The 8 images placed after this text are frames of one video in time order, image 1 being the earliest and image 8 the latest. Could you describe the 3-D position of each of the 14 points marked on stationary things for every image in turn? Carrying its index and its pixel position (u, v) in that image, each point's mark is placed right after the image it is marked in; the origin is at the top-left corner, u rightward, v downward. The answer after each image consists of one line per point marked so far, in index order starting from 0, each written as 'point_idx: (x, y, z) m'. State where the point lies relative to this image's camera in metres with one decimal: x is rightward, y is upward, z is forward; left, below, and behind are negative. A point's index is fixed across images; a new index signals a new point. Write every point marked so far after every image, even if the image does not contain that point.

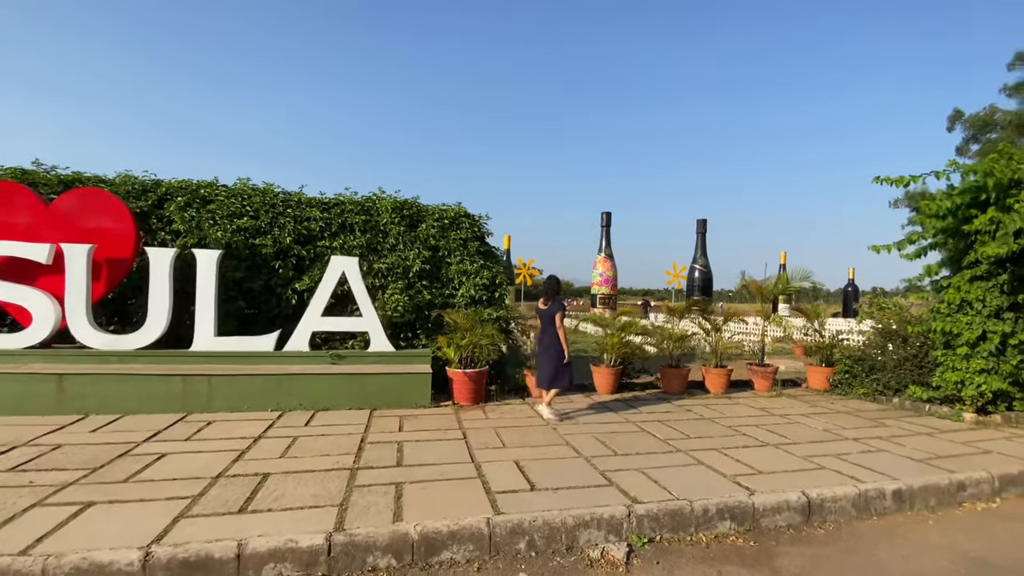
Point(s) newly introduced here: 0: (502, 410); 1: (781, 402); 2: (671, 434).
0: (-0.1, -1.7, +6.4) m
1: (+4.1, -1.8, +7.3) m
2: (+1.9, -1.7, +5.5) m
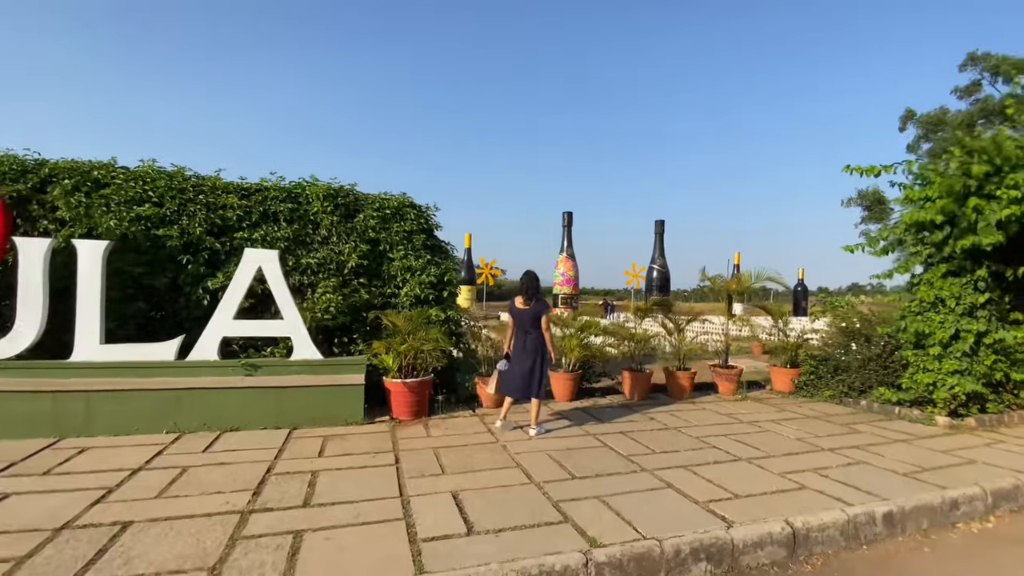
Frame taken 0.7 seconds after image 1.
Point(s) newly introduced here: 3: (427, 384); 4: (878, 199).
0: (-0.8, -1.6, +5.7) m
1: (+3.4, -1.7, +6.8) m
2: (+1.3, -1.7, +4.9) m
3: (-1.1, -1.2, +5.9) m
4: (+11.8, +2.8, +15.1) m
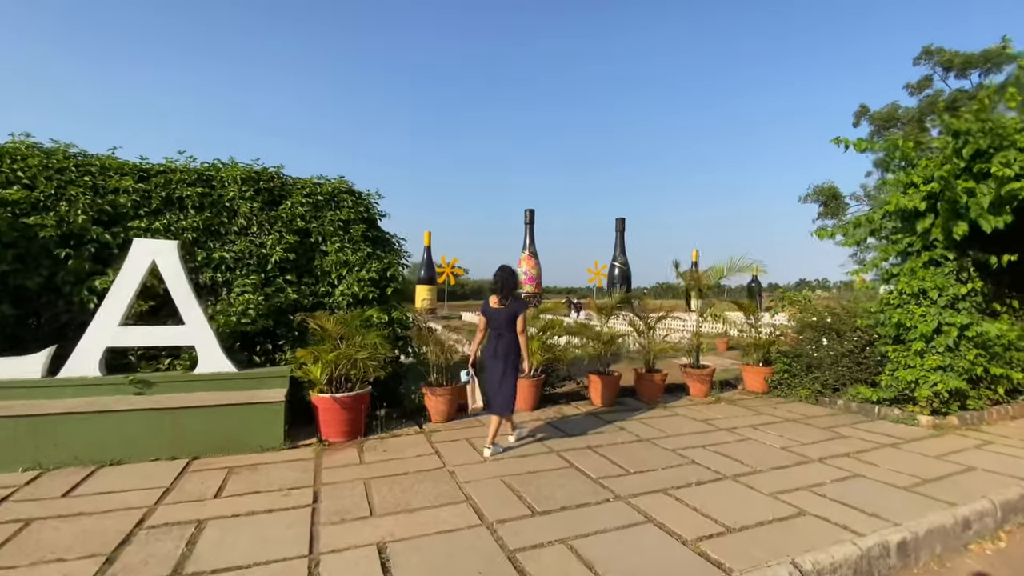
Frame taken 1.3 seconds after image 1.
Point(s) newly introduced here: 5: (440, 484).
0: (-1.3, -1.6, +4.8) m
1: (+2.8, -1.6, +6.3) m
2: (+0.8, -1.6, +4.2) m
3: (-1.6, -1.2, +5.0) m
4: (+10.4, +3.0, +15.2) m
5: (-0.6, -1.6, +3.8) m
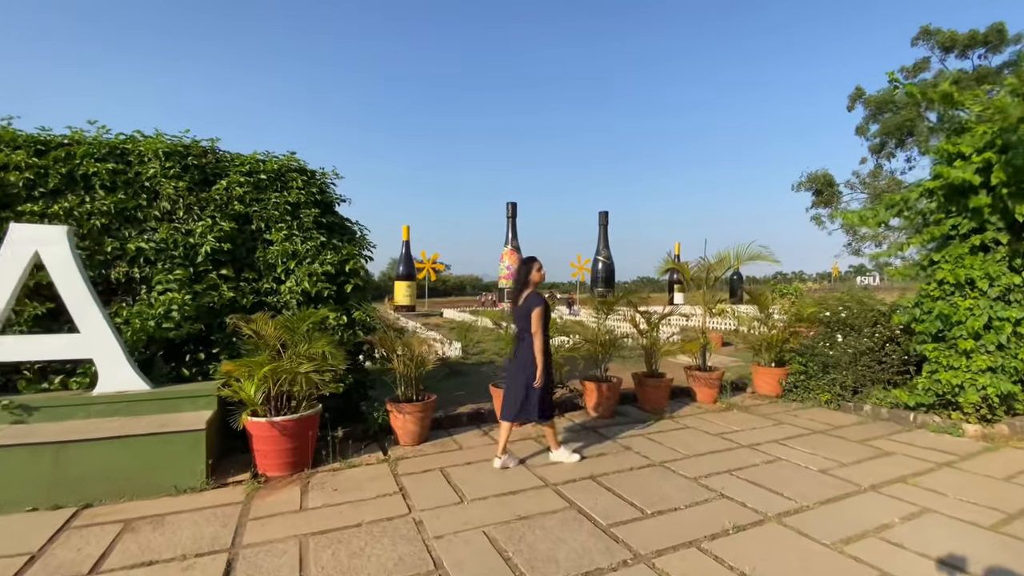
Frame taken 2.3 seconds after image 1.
0: (-1.4, -1.6, +3.8) m
1: (+2.6, -1.5, +5.5) m
2: (+0.7, -1.6, +3.3) m
3: (-1.7, -1.1, +4.0) m
4: (+9.9, +3.3, +14.6) m
5: (-0.7, -1.6, +2.9) m
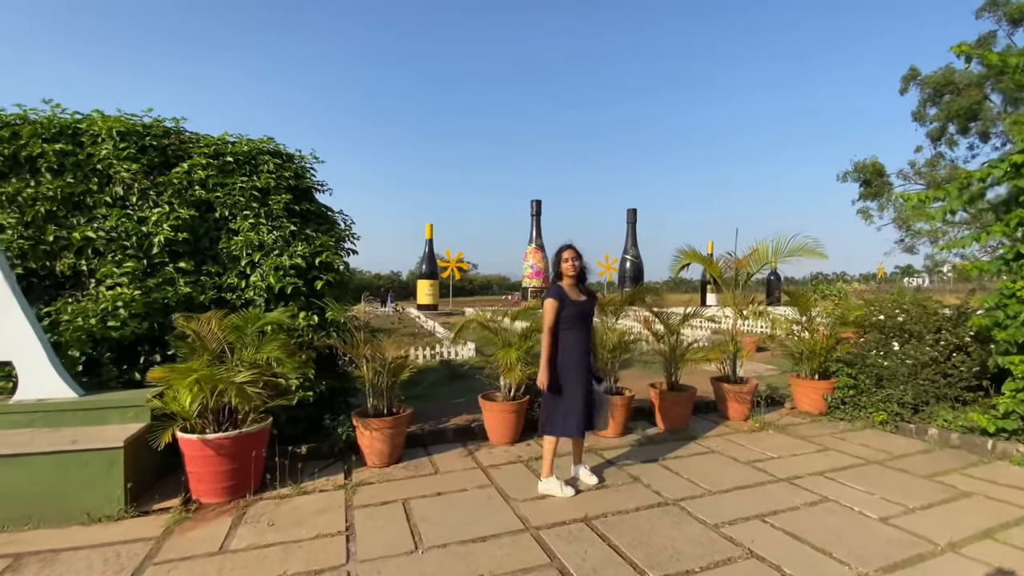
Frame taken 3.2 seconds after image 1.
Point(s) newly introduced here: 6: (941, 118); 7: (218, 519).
0: (-1.6, -1.5, +3.2) m
1: (+2.5, -1.5, +4.6) m
2: (+0.5, -1.5, +2.6) m
3: (-1.9, -1.1, +3.4) m
4: (+10.4, +3.3, +13.2) m
5: (-0.9, -1.5, +2.2) m
6: (+11.3, +4.5, +12.4) m
7: (-2.0, -1.5, +3.2) m
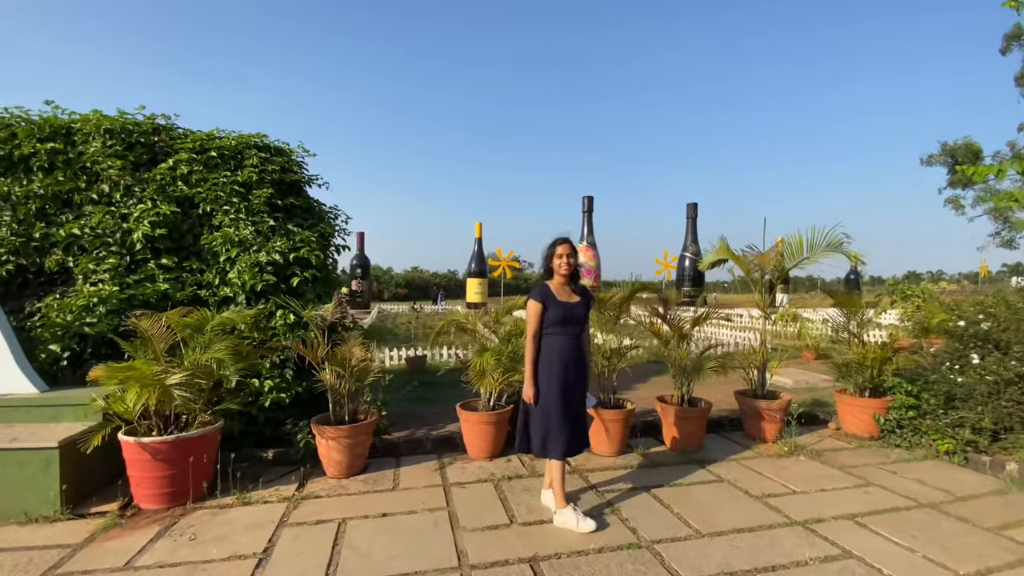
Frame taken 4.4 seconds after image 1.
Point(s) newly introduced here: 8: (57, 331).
0: (-1.9, -1.5, +3.0) m
1: (+2.3, -1.5, +3.8) m
2: (+0.1, -1.5, +2.1) m
3: (-2.2, -1.1, +3.3) m
4: (+11.2, +3.2, +11.4) m
5: (-1.4, -1.5, +1.9) m
6: (+12.0, +4.5, +10.5) m
7: (-2.3, -1.5, +3.0) m
8: (-3.9, -0.4, +4.1) m
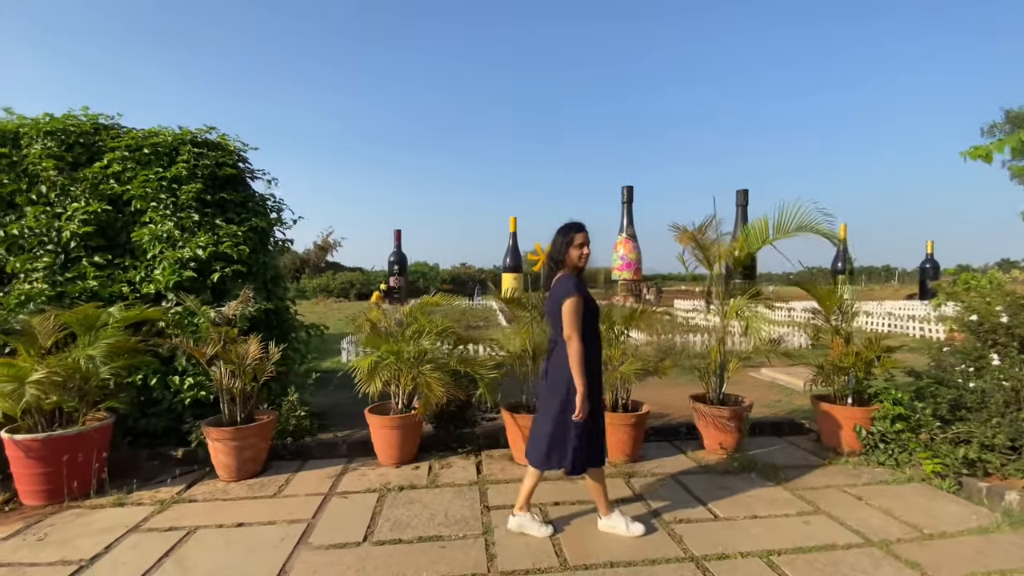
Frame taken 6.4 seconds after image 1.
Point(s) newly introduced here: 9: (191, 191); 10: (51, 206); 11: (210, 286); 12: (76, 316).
0: (-2.8, -1.5, +2.9) m
1: (+1.6, -1.4, +3.3) m
2: (-0.9, -1.5, +1.8) m
3: (-3.0, -1.0, +3.2) m
4: (+11.2, +3.5, +9.8) m
5: (-2.3, -1.5, +1.8) m
6: (+11.9, +4.7, +8.7) m
7: (-3.1, -1.5, +3.0) m
8: (-4.6, -0.4, +4.2) m
9: (-3.1, +0.9, +4.6) m
10: (-4.4, +0.8, +4.5) m
11: (-2.9, 0.0, +4.5) m
12: (-3.2, -0.2, +3.5) m
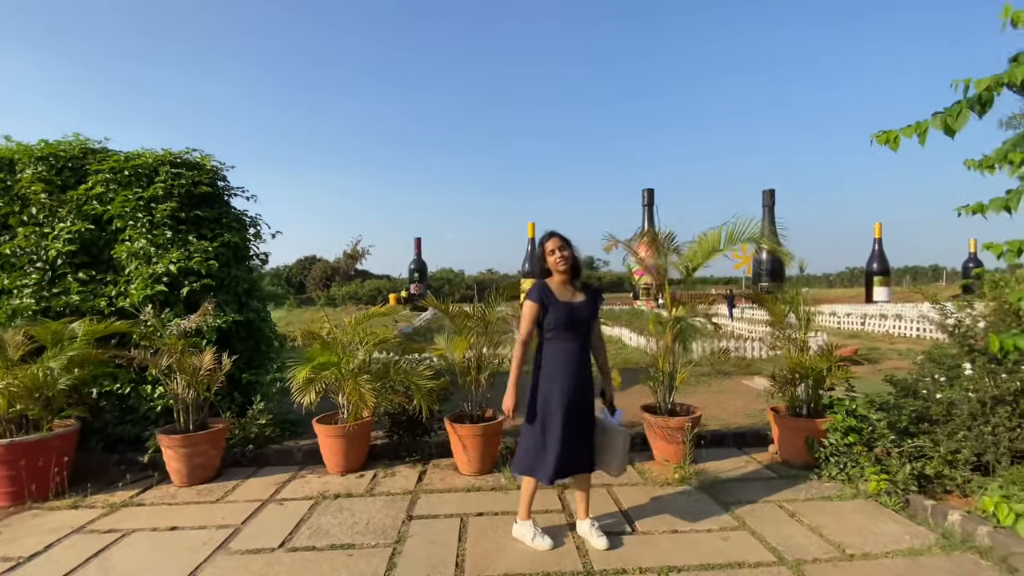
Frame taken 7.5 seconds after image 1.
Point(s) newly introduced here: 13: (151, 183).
0: (-3.3, -1.6, +3.2) m
1: (+1.1, -1.5, +3.2) m
2: (-1.5, -1.6, +1.9) m
3: (-3.5, -1.2, +3.4) m
4: (+11.0, +3.5, +9.1) m
5: (-2.9, -1.6, +2.0) m
6: (+11.6, +4.7, +8.1) m
7: (-3.7, -1.6, +3.2) m
8: (-5.1, -0.5, +4.5) m
9: (-3.5, +0.8, +4.8) m
10: (-4.9, +0.6, +4.9) m
11: (-3.3, -0.1, +4.7) m
12: (-3.7, -0.3, +3.8) m
13: (-3.9, +1.1, +5.0) m
